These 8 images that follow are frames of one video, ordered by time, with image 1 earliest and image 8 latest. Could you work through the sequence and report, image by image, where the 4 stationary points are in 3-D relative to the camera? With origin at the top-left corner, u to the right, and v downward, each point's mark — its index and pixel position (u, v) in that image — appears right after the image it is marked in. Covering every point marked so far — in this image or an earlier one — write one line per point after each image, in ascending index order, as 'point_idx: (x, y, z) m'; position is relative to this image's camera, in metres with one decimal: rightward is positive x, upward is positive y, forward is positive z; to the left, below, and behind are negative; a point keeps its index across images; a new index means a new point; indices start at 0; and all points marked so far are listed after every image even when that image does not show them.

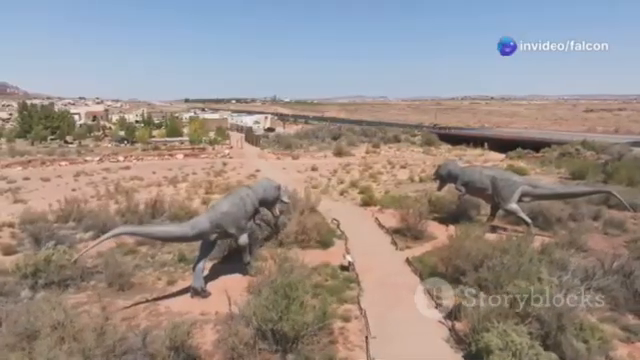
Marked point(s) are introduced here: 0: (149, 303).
0: (-3.4, -2.5, +9.9) m
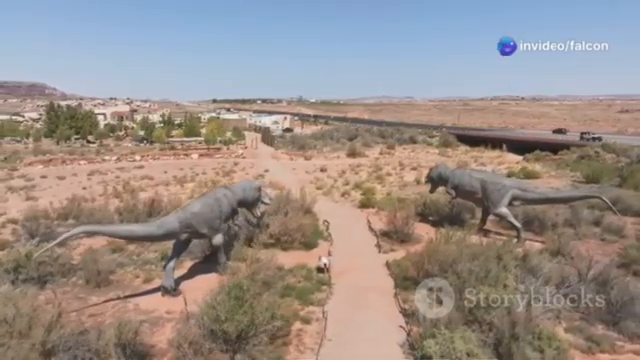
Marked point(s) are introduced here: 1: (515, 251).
0: (-4.1, -2.5, +10.2) m
1: (+4.8, -1.7, +12.1) m
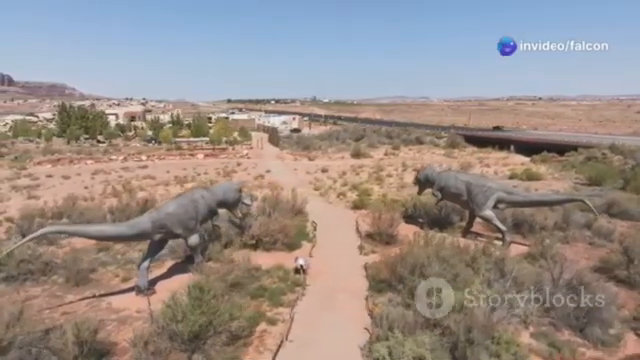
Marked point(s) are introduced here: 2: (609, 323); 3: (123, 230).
0: (-4.8, -2.5, +10.4) m
1: (+4.2, -1.8, +12.0) m
2: (+5.2, -2.6, +8.9) m
3: (-4.1, -1.0, +10.1) m
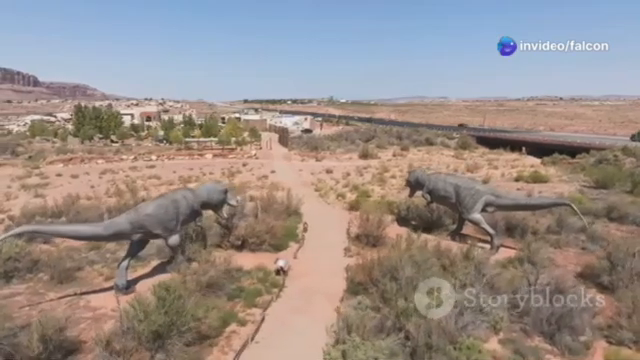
0: (-5.3, -2.5, +10.6) m
1: (+3.8, -1.9, +11.9) m
2: (+4.6, -2.7, +8.8) m
3: (-4.6, -1.1, +10.4) m
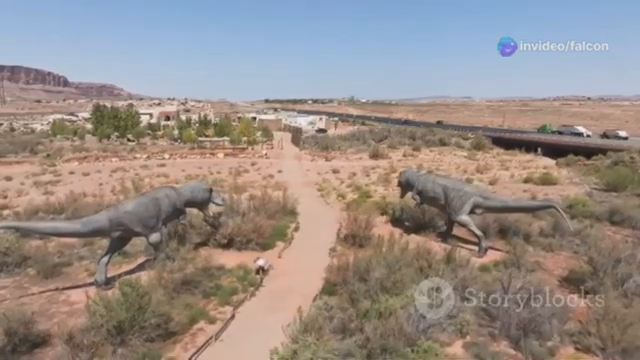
0: (-5.9, -2.5, +10.9) m
1: (+3.2, -1.9, +11.7) m
2: (+3.9, -2.7, +8.6) m
3: (-5.2, -1.0, +10.6) m
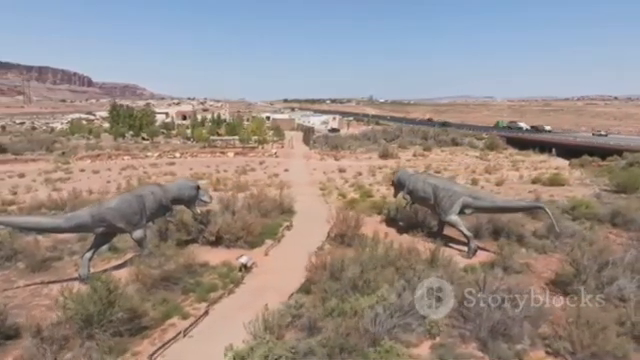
0: (-6.4, -2.4, +11.2) m
1: (+2.8, -1.9, +11.5) m
2: (+3.3, -2.7, +8.4) m
3: (-5.7, -0.9, +10.8) m
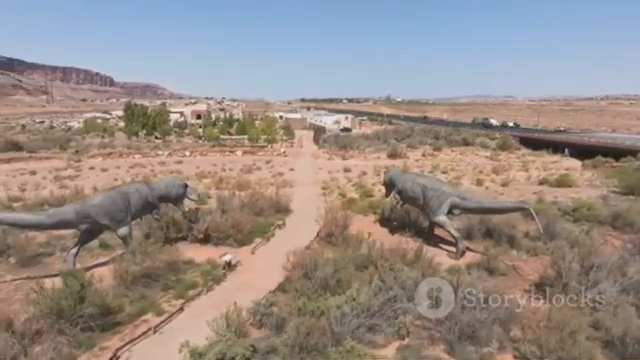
0: (-6.8, -2.3, +11.4) m
1: (+2.3, -1.9, +11.4) m
2: (+2.7, -2.7, +8.2) m
3: (-6.2, -0.9, +11.1) m
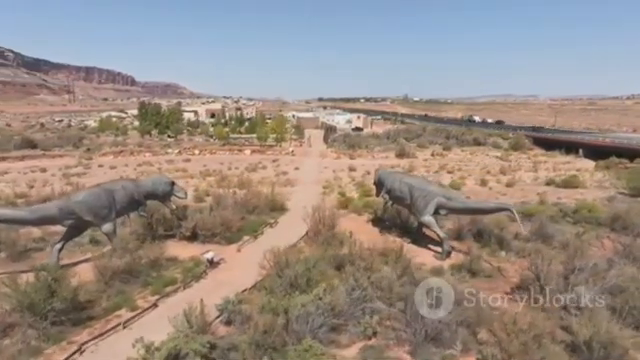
0: (-7.3, -2.2, +11.7) m
1: (+1.8, -1.9, +11.3) m
2: (+2.1, -2.7, +8.1) m
3: (-6.7, -0.8, +11.3) m
